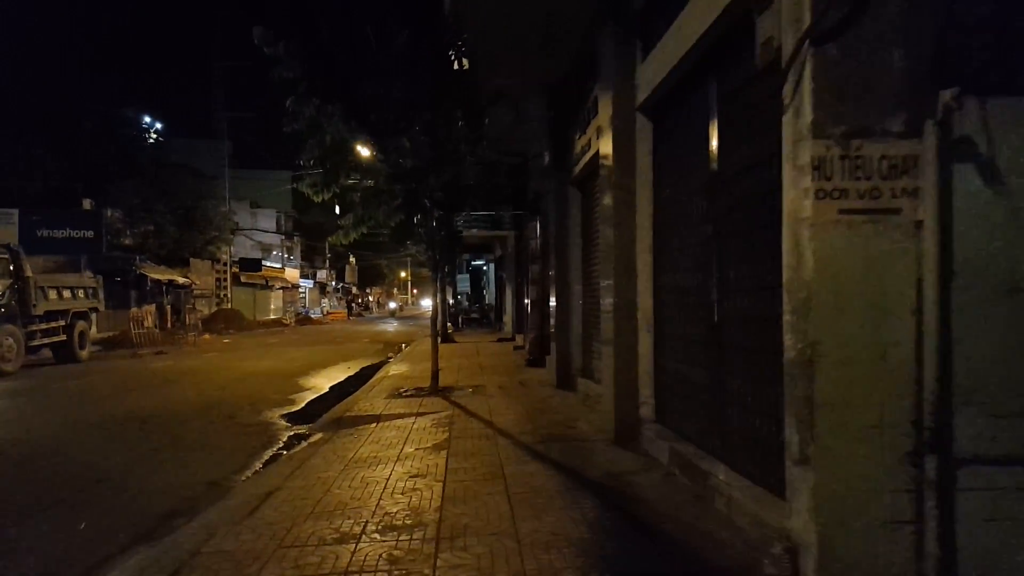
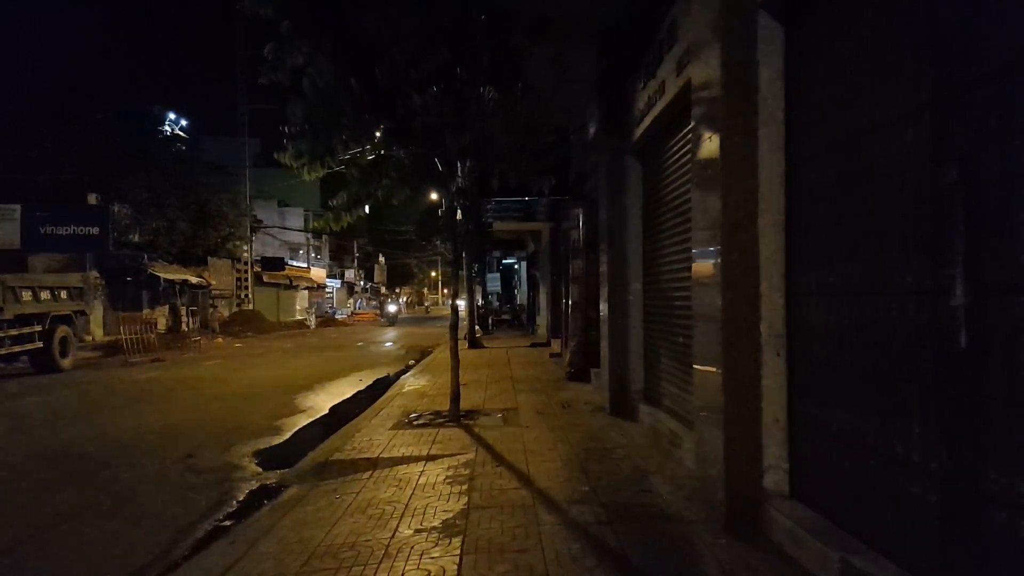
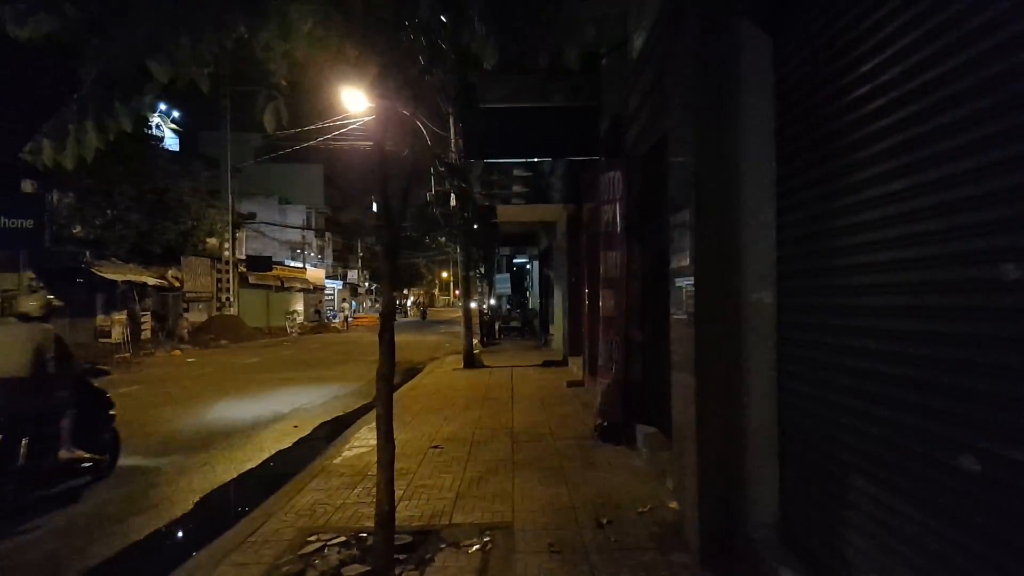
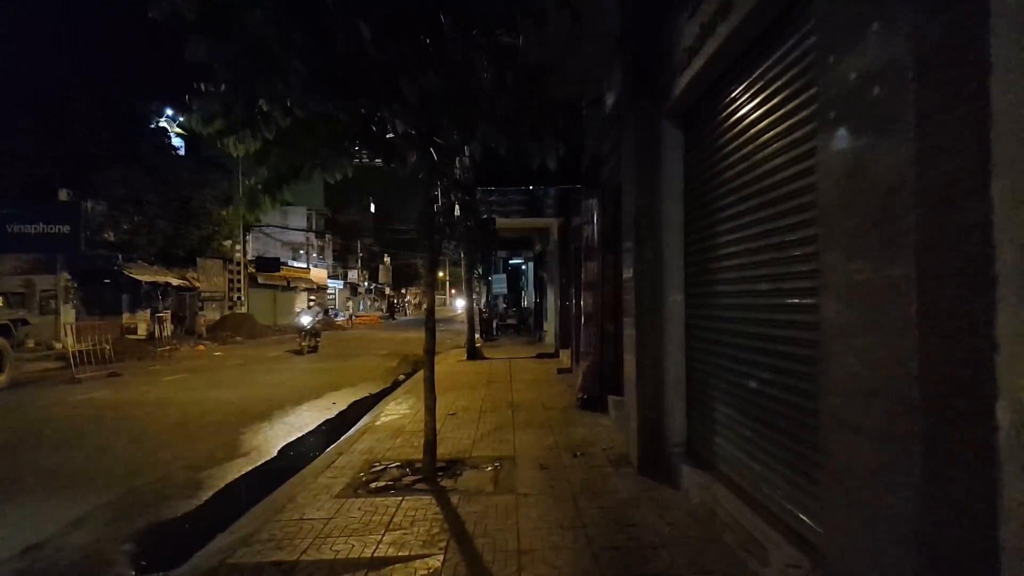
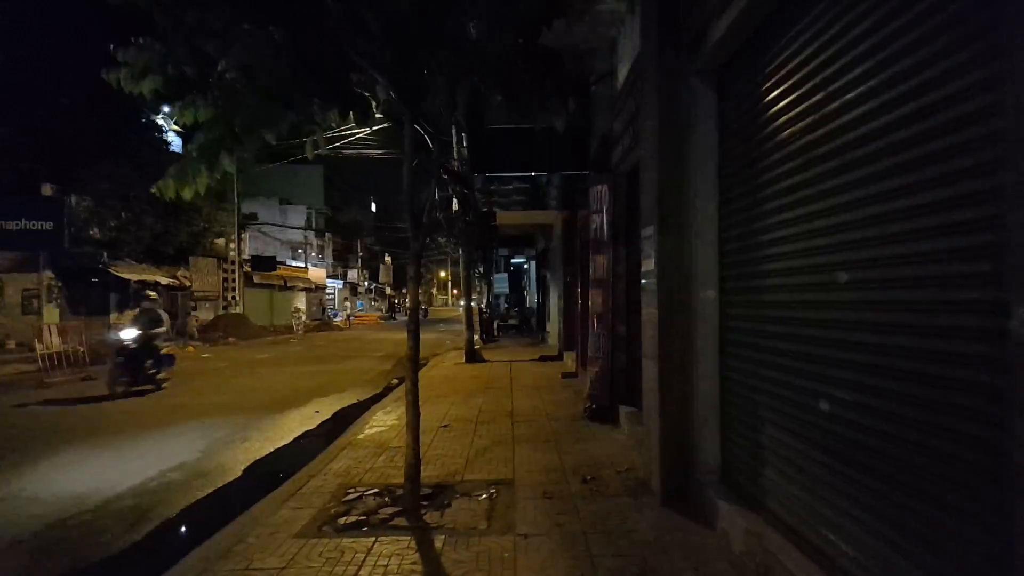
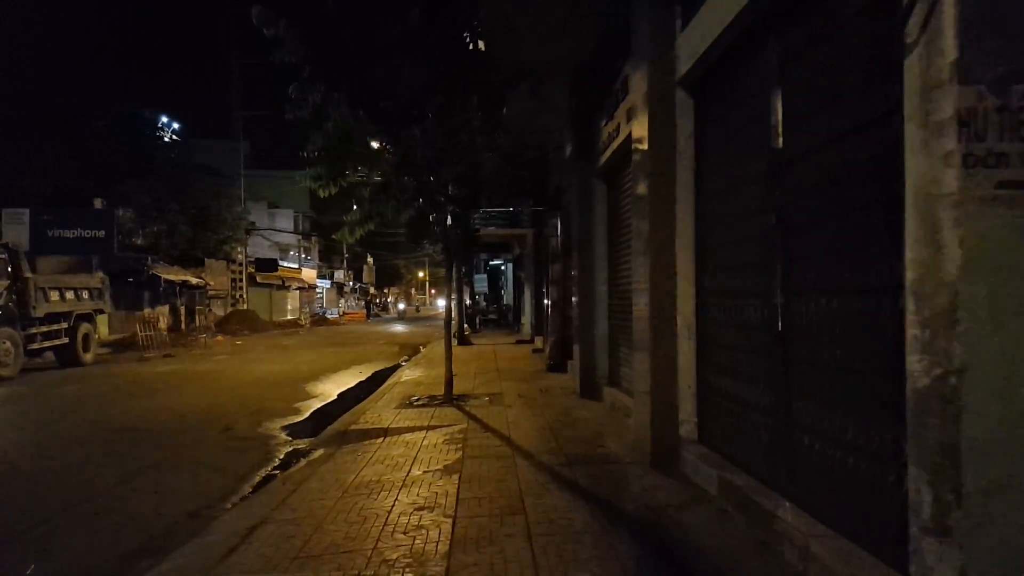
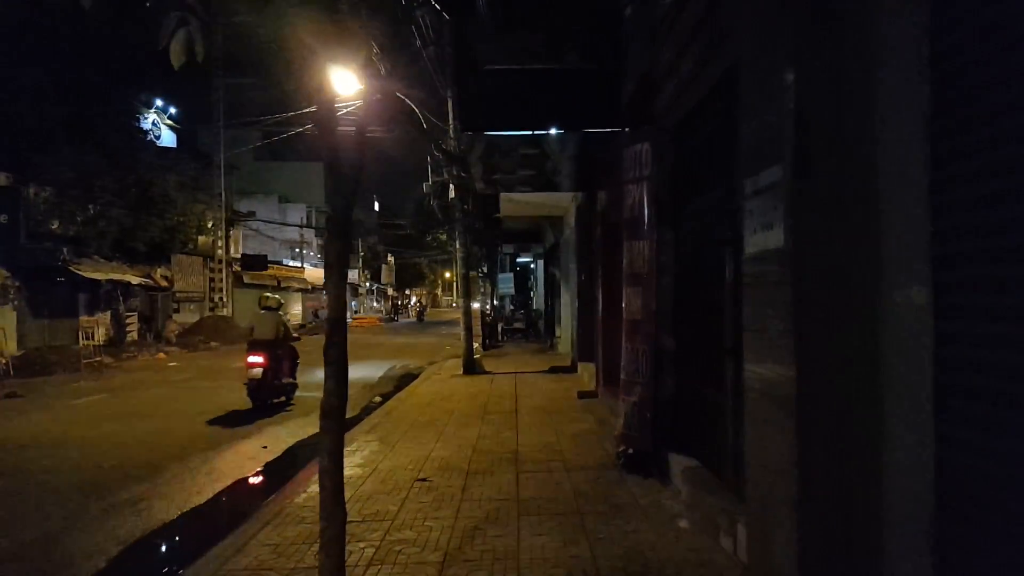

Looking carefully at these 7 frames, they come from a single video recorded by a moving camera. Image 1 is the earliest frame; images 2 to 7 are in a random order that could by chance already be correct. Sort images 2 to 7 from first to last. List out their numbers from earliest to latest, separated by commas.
6, 2, 4, 5, 3, 7
